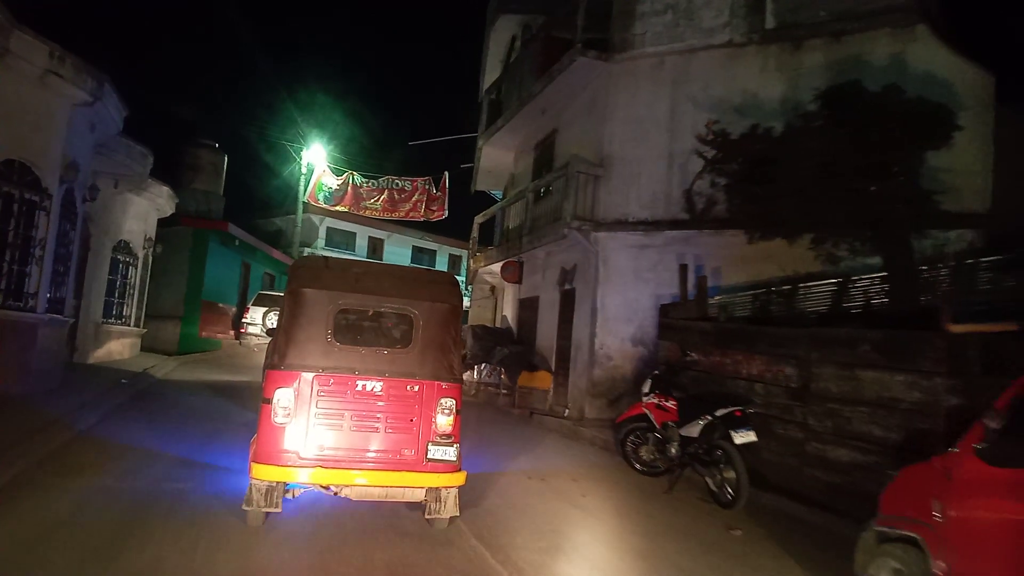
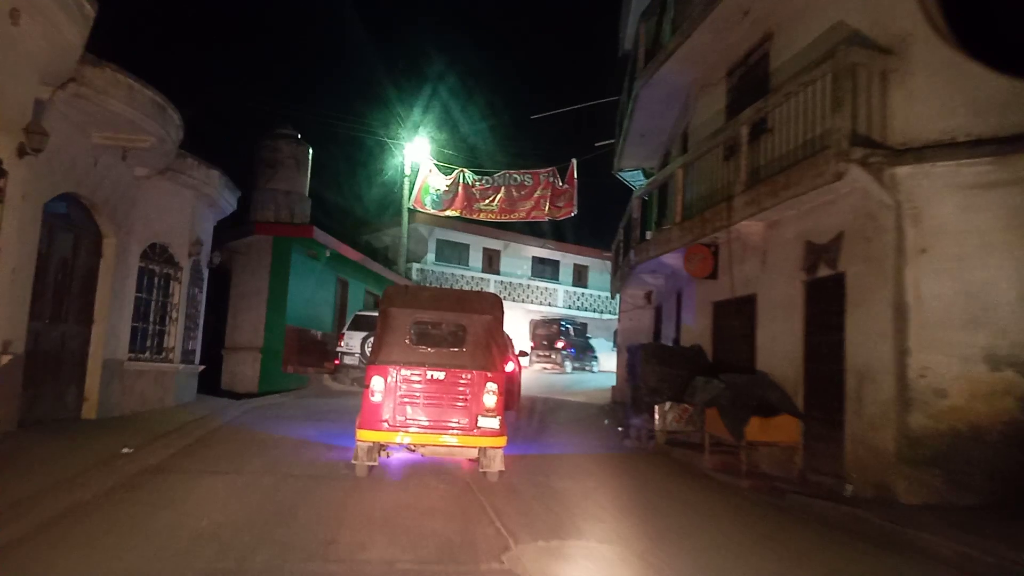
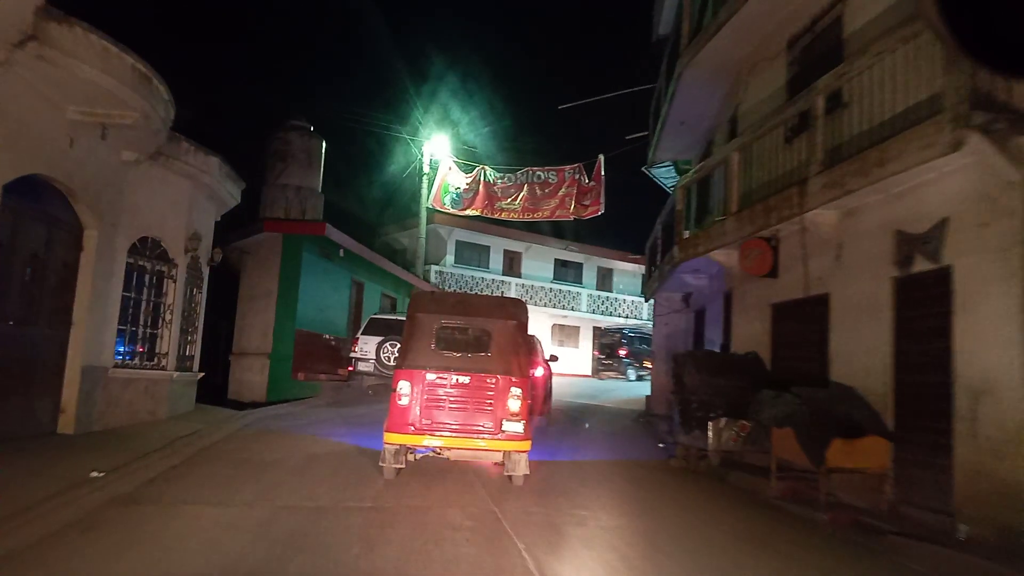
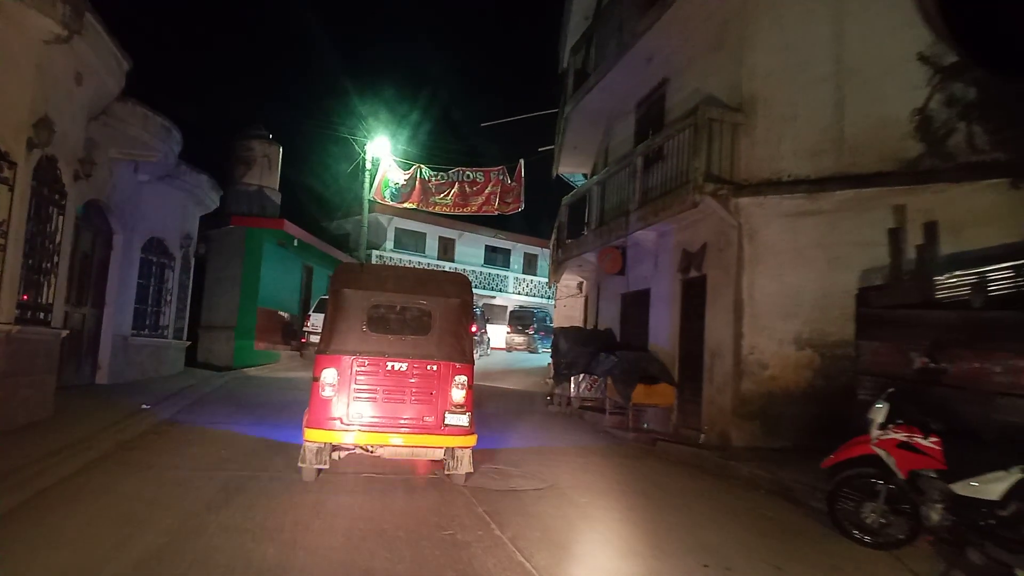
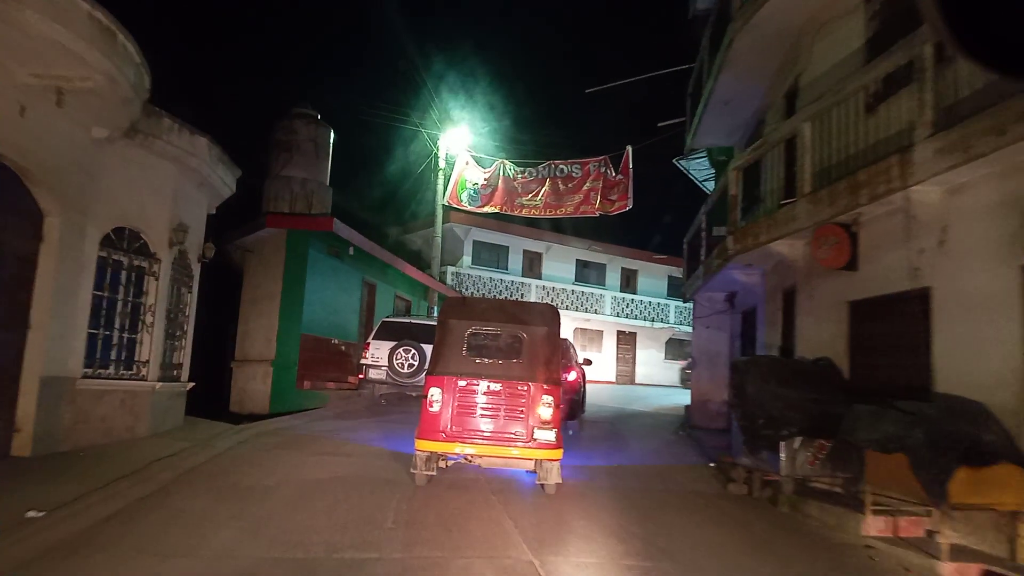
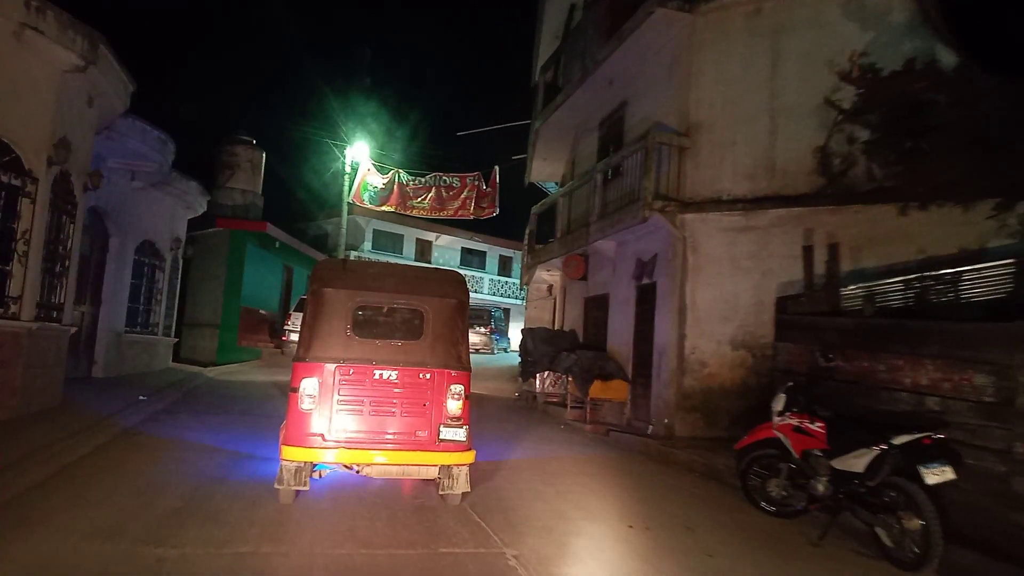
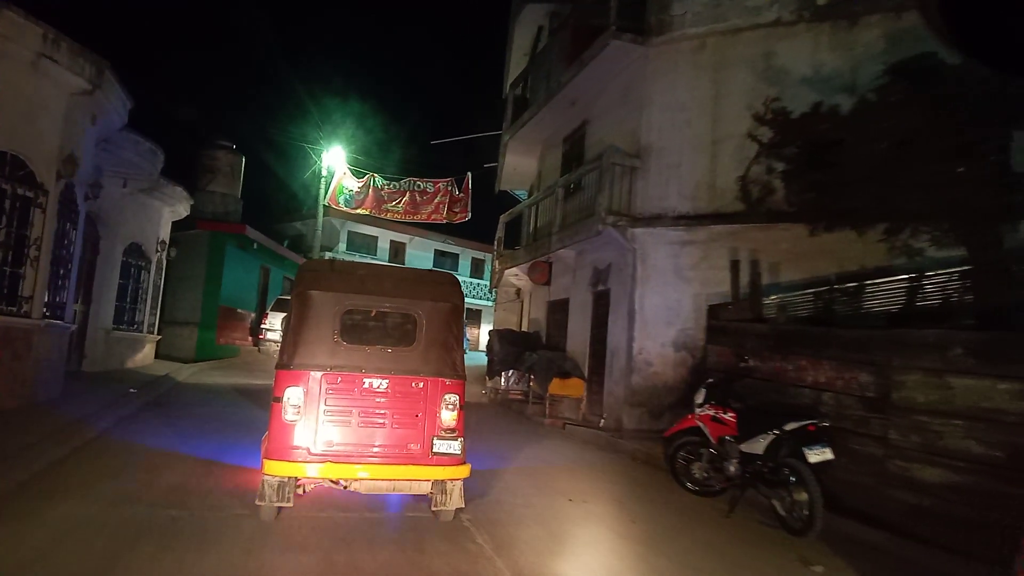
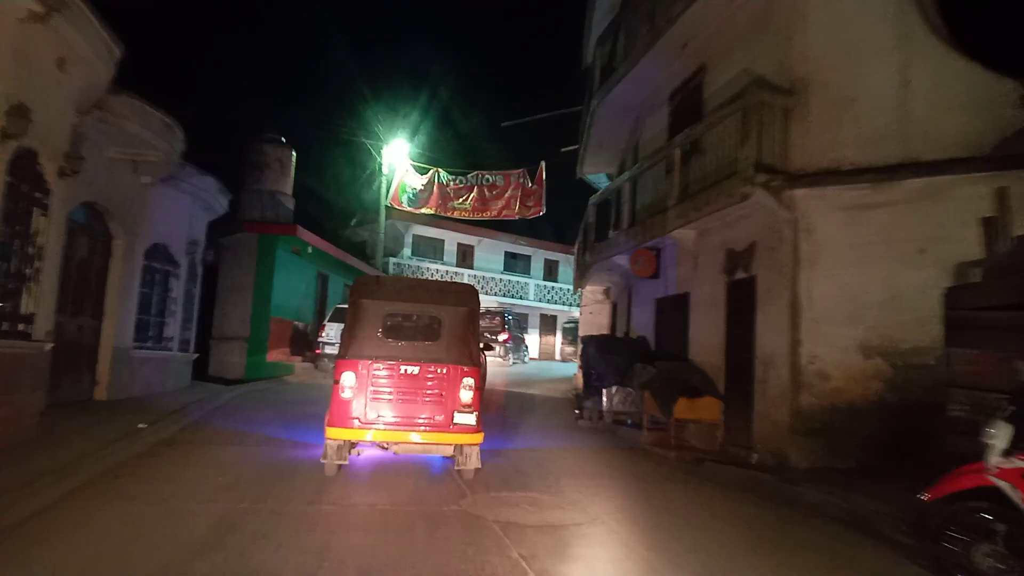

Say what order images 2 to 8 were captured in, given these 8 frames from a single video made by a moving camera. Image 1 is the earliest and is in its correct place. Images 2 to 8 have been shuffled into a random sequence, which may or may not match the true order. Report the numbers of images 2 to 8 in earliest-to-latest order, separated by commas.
7, 6, 4, 8, 2, 3, 5
